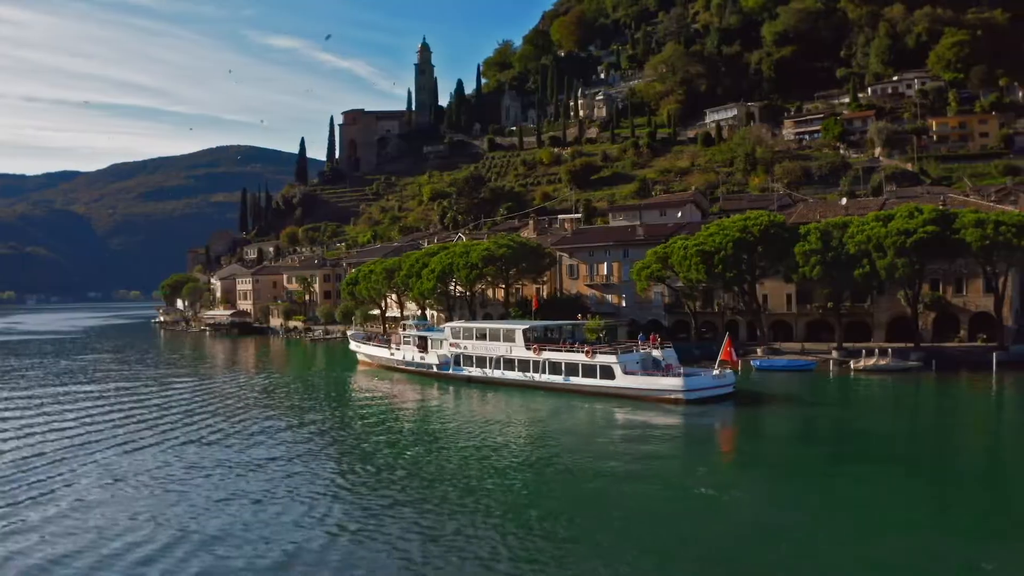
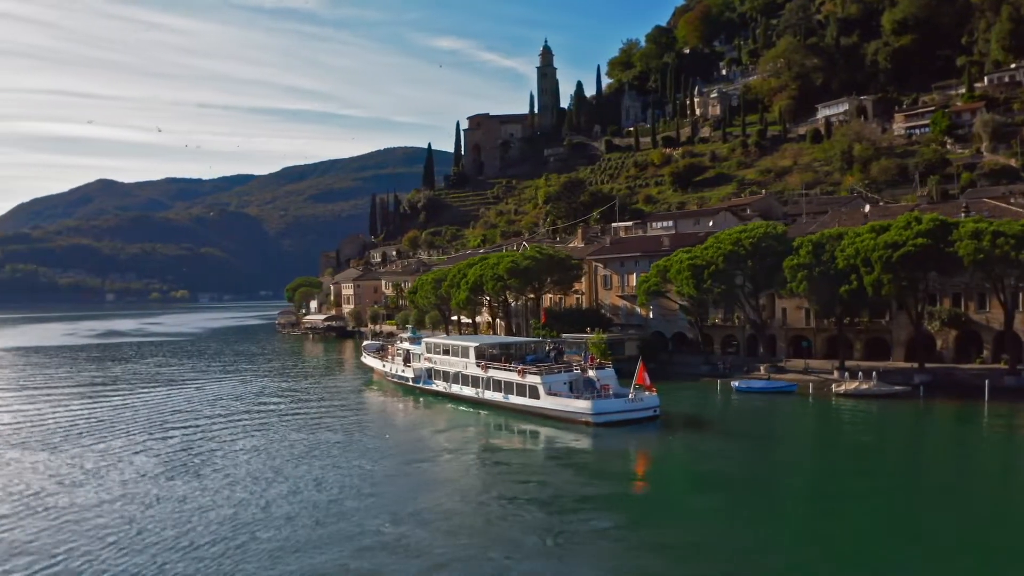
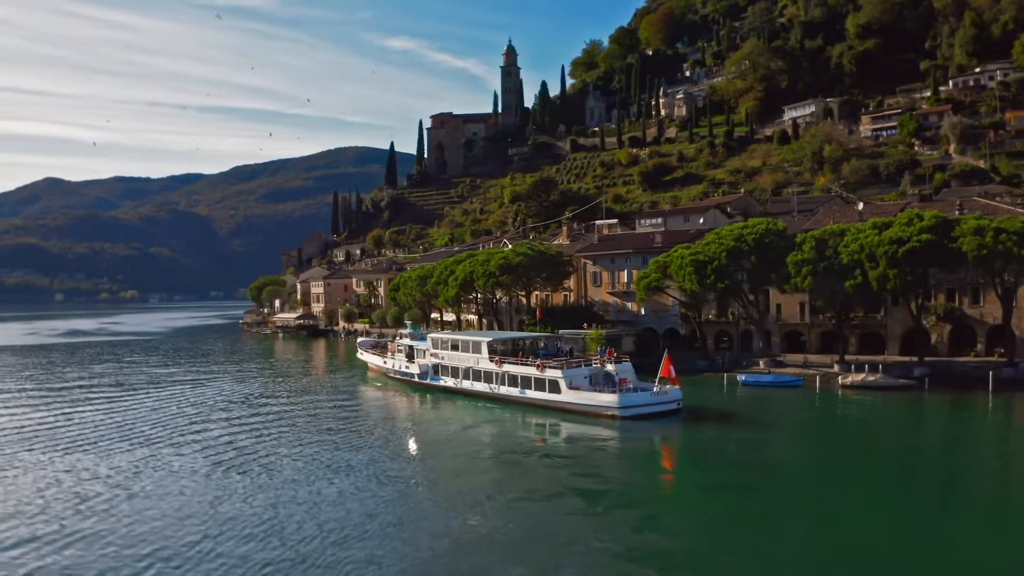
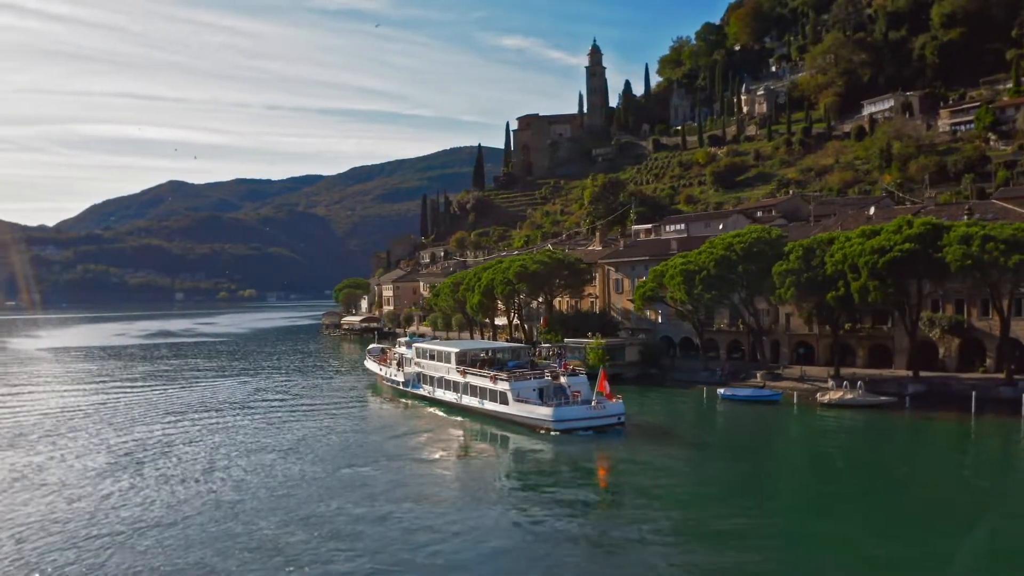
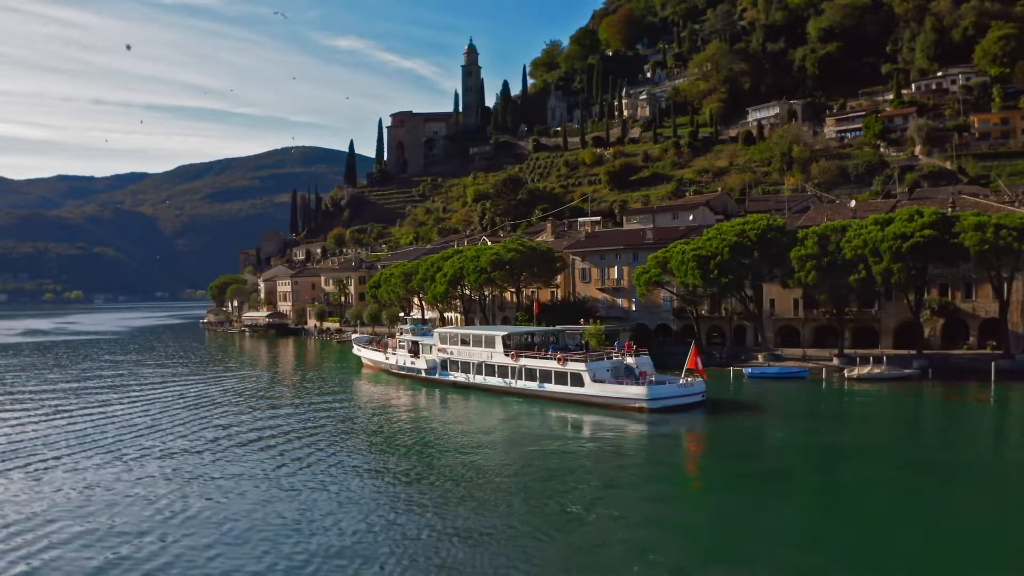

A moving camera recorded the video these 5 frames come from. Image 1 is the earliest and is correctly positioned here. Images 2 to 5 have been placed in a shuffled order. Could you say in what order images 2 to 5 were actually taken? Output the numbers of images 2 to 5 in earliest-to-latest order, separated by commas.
5, 3, 2, 4
